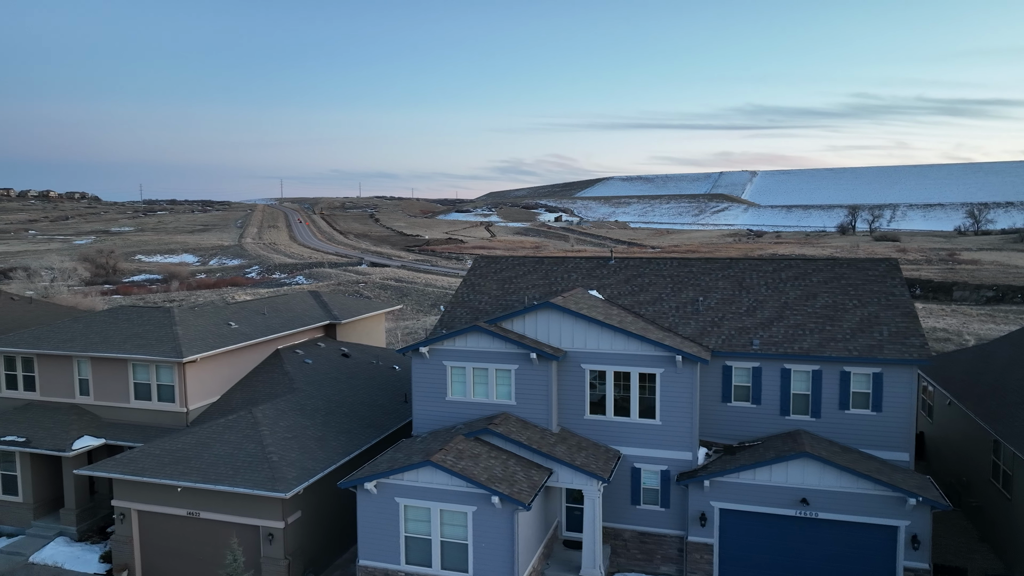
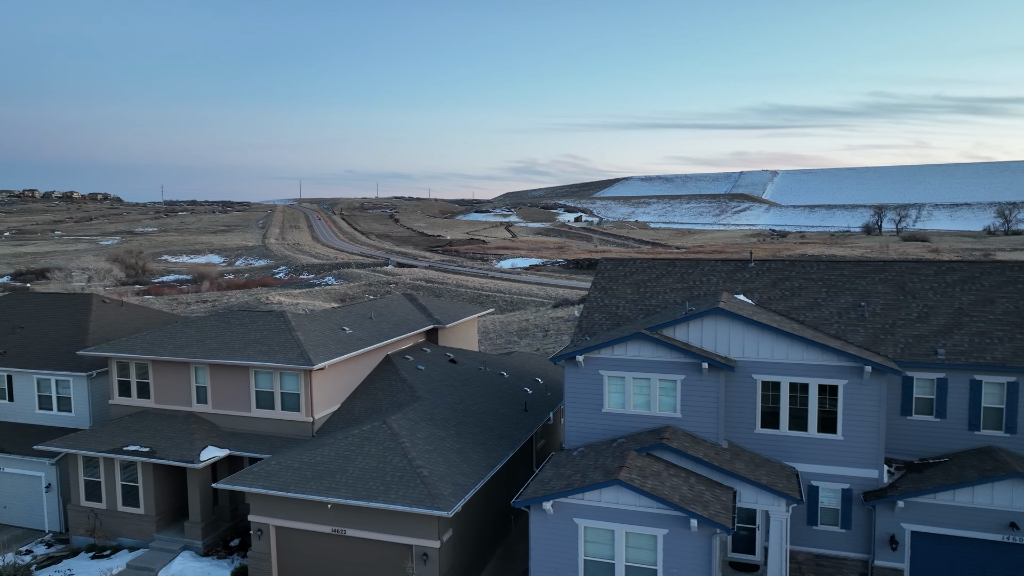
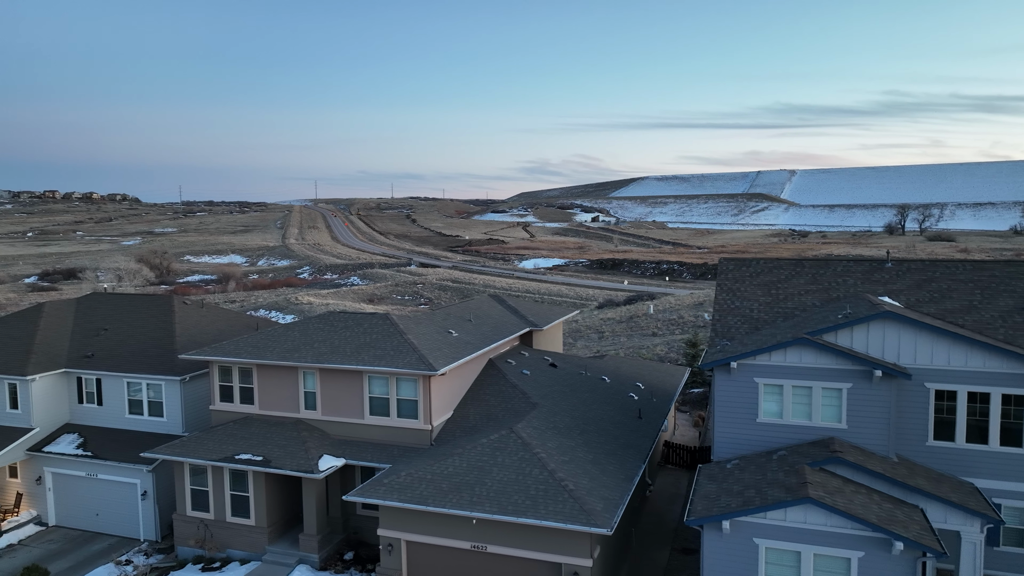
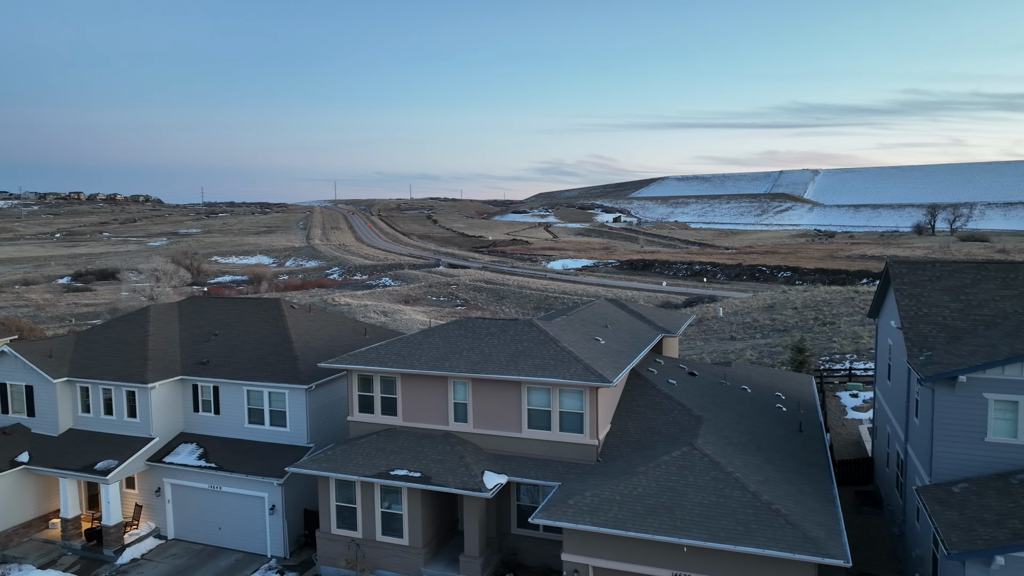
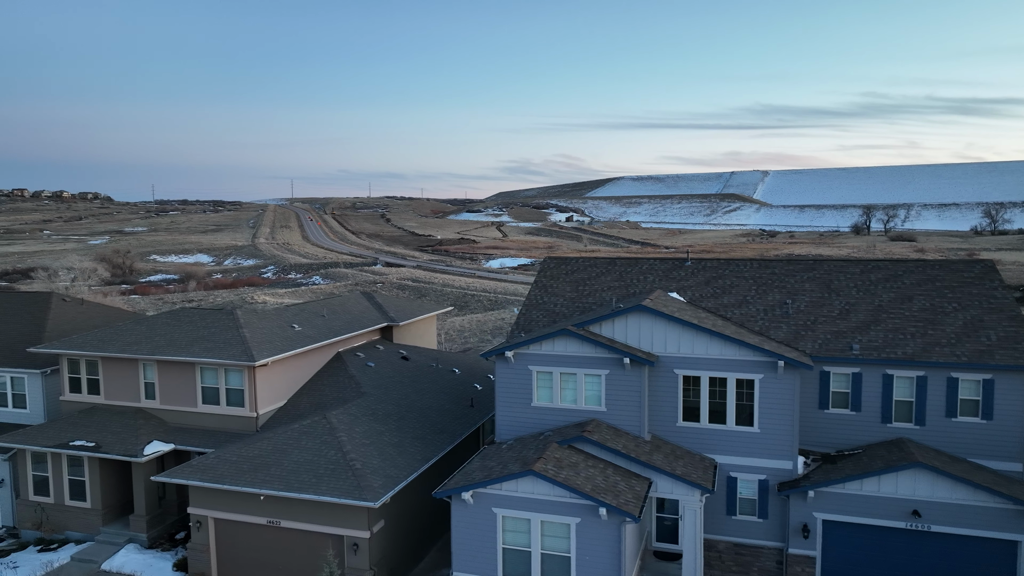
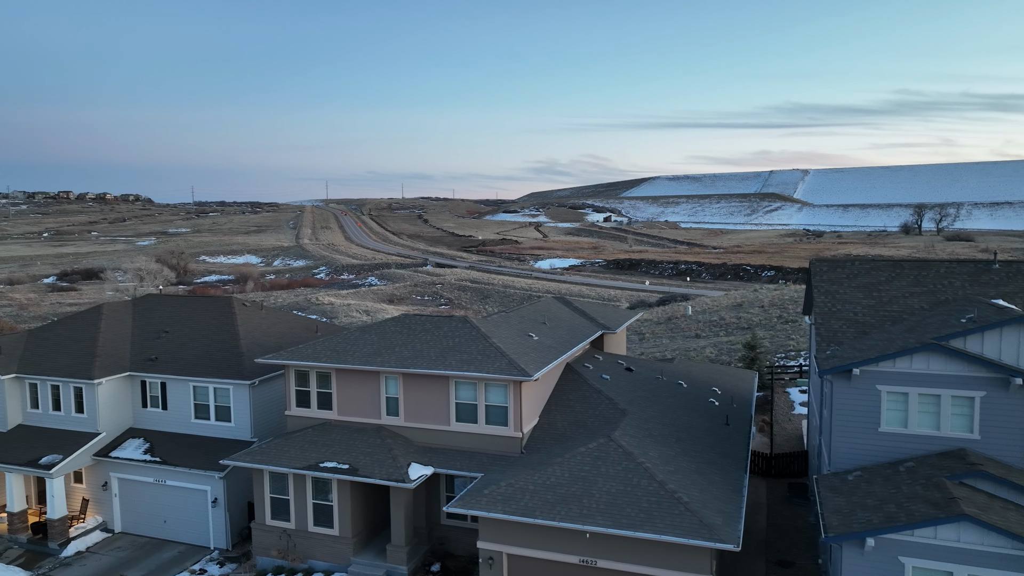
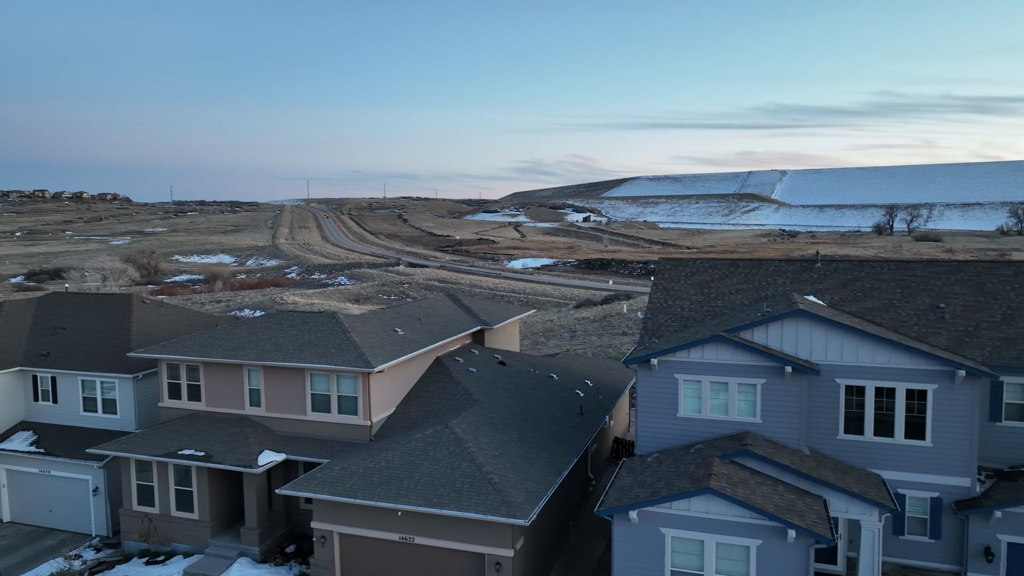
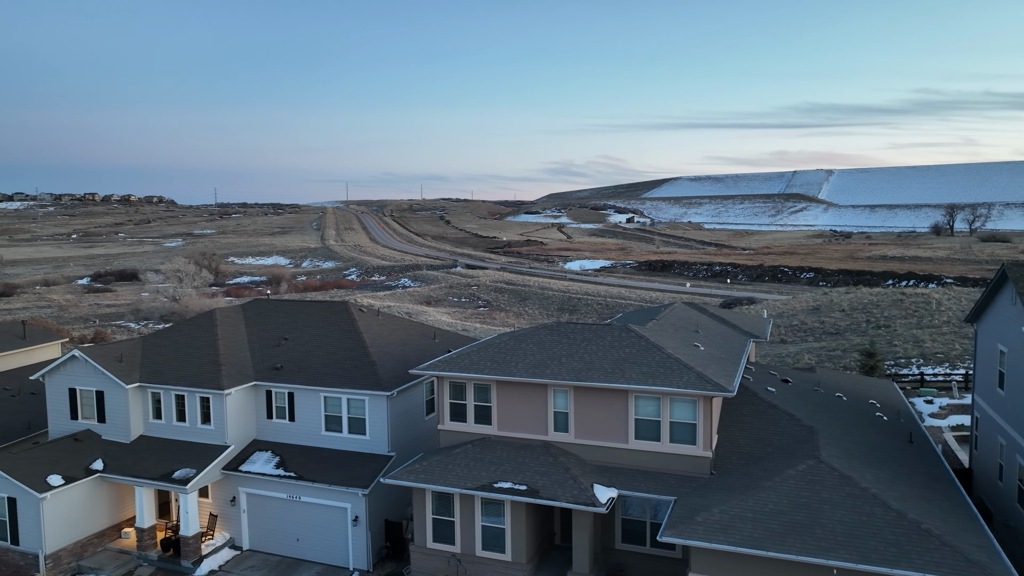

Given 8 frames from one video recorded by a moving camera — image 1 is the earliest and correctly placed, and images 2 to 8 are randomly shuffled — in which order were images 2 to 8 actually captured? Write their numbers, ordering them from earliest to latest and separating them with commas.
5, 2, 7, 3, 6, 4, 8
